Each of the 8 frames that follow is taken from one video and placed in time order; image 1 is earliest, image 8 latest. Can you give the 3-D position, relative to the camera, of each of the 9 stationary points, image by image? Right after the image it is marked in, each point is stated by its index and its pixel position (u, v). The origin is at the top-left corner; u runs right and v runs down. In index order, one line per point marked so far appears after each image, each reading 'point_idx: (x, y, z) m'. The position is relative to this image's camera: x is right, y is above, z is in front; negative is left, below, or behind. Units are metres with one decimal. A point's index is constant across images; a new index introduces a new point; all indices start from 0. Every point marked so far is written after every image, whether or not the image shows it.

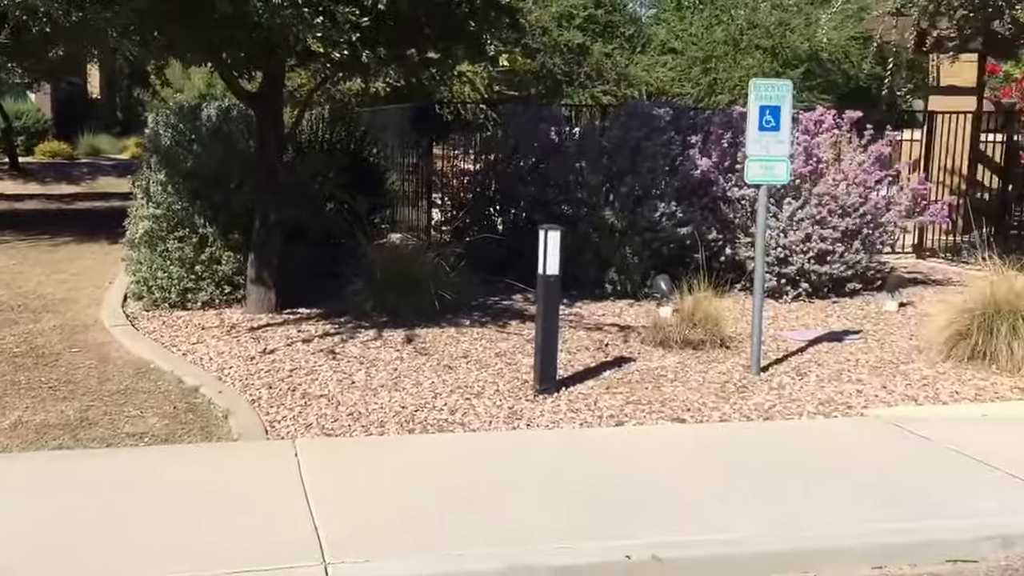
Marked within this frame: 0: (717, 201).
0: (+2.3, +1.0, +11.9) m
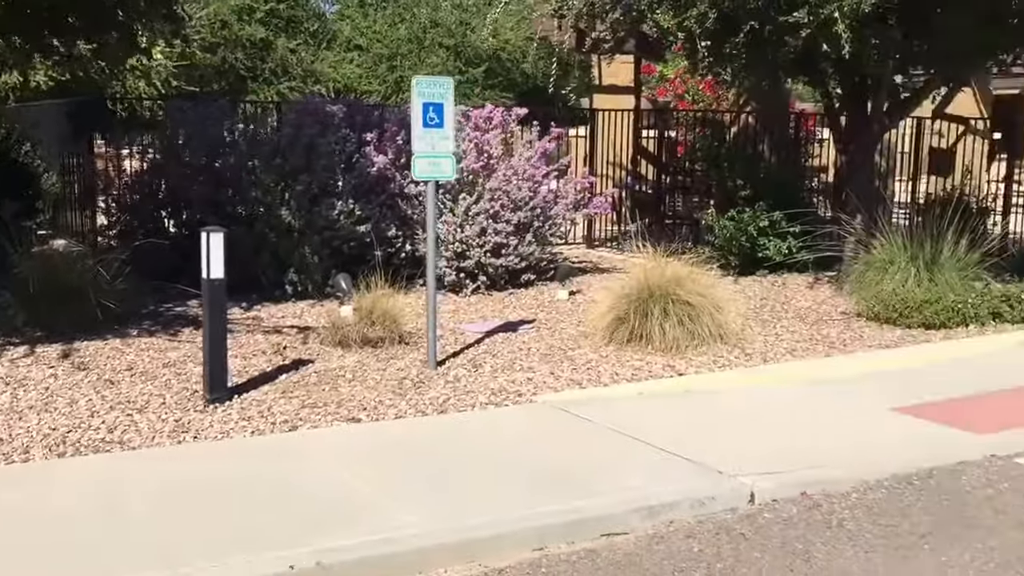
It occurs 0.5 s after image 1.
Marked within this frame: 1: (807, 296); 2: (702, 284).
0: (-1.3, +1.0, +11.9) m
1: (+3.3, -0.1, +11.9) m
2: (+1.8, 0.0, +10.1) m
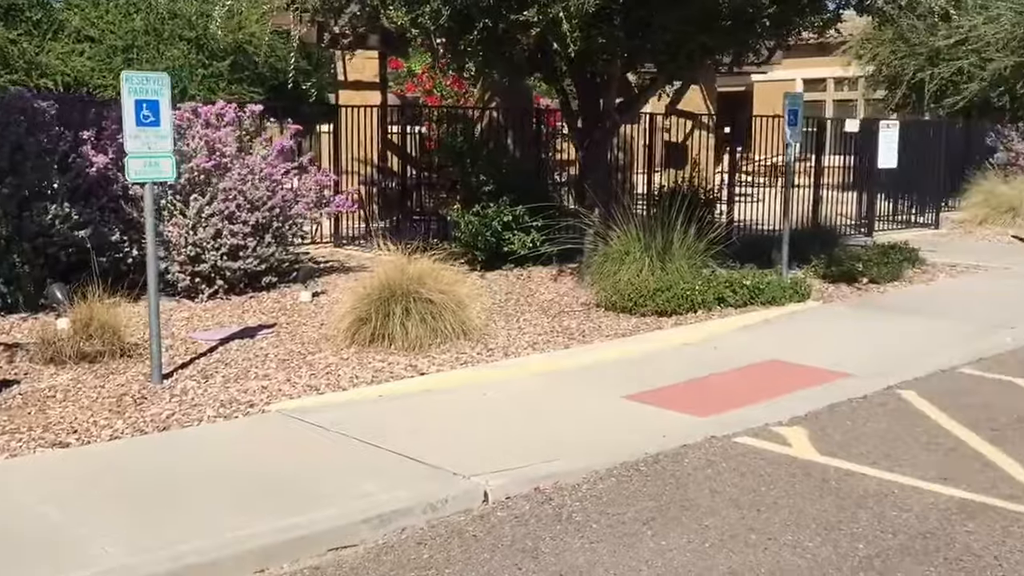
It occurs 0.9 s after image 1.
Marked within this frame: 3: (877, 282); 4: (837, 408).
0: (-4.1, +0.9, +11.1) m
1: (+0.4, 0.0, +12.1) m
2: (-0.7, +0.1, +10.1) m
3: (+4.4, +0.1, +12.6) m
4: (+2.6, -1.0, +8.4) m
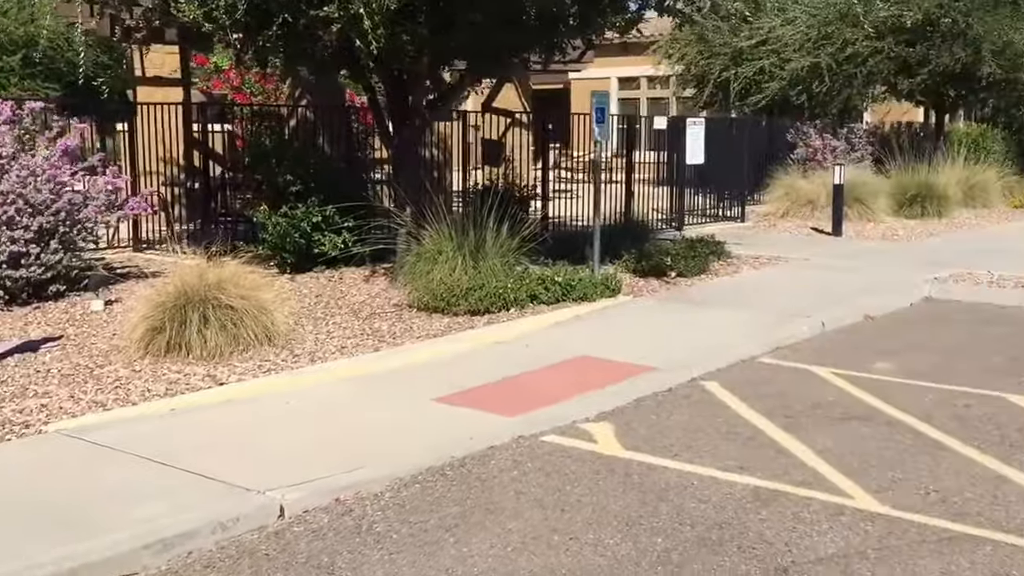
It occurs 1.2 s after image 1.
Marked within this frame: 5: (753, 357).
0: (-6.1, +0.8, +10.1) m
1: (-1.7, 0.0, +11.8) m
2: (-2.4, 0.0, +9.6) m
3: (+2.1, +0.2, +12.9) m
4: (+1.0, -0.9, +8.4) m
5: (+2.2, -0.6, +9.7) m
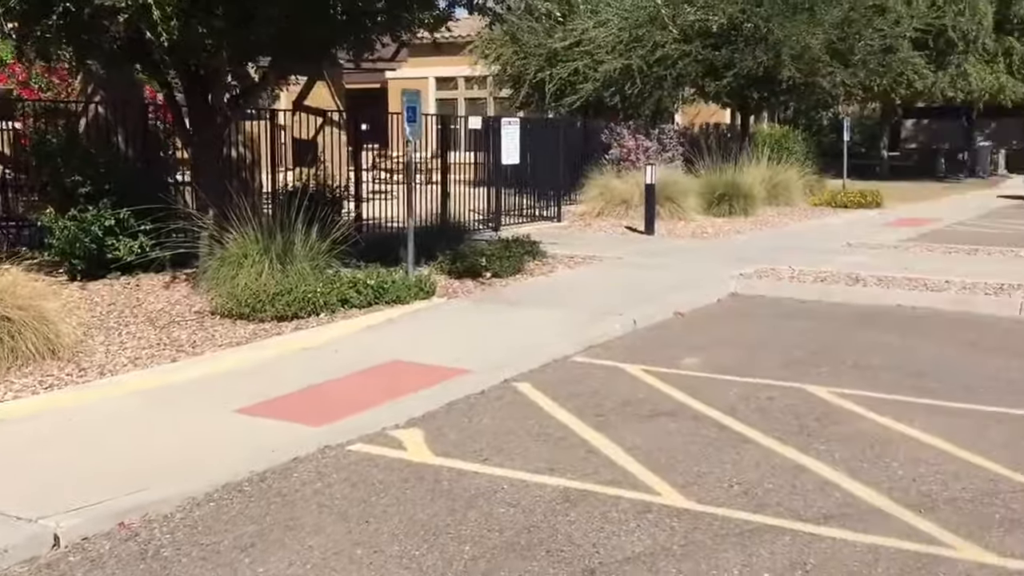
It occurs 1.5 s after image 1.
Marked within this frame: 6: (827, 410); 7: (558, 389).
0: (-7.8, +0.6, +8.8) m
1: (-3.7, -0.1, +11.1) m
2: (-4.1, -0.1, +8.8) m
3: (-0.1, +0.1, +12.8) m
4: (-0.4, -0.9, +8.2) m
5: (+0.5, -0.6, +9.6) m
6: (+2.3, -0.9, +7.6) m
7: (+0.4, -0.8, +8.6) m
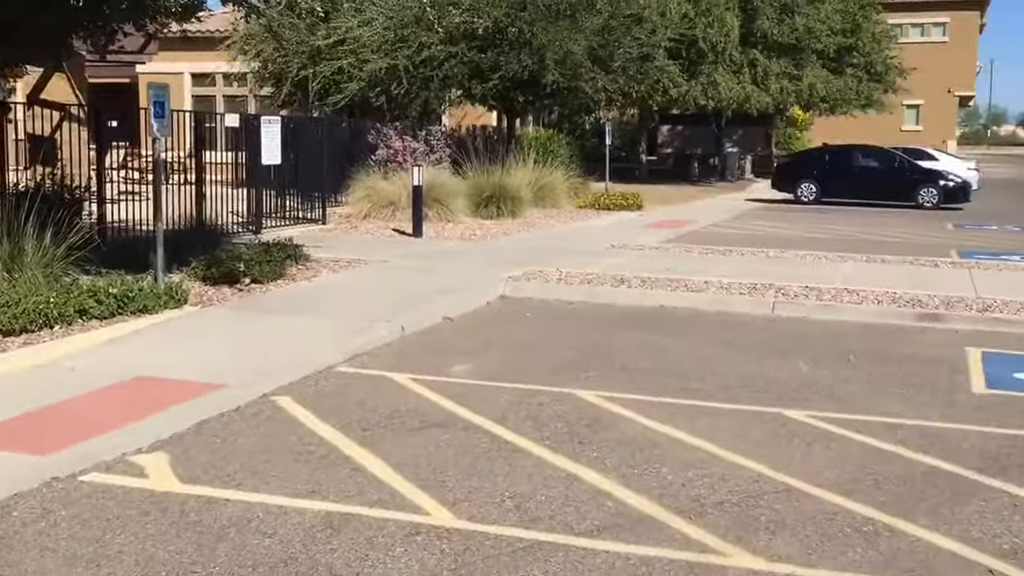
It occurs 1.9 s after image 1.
0: (-9.5, +0.5, +6.5) m
1: (-6.0, -0.2, +9.6) m
2: (-5.9, -0.2, +7.3) m
3: (-2.9, +0.1, +12.0) m
4: (-2.2, -1.0, +7.5) m
5: (-1.6, -0.7, +9.1) m
6: (+0.6, -0.9, +7.5) m
7: (-1.5, -0.9, +8.1) m
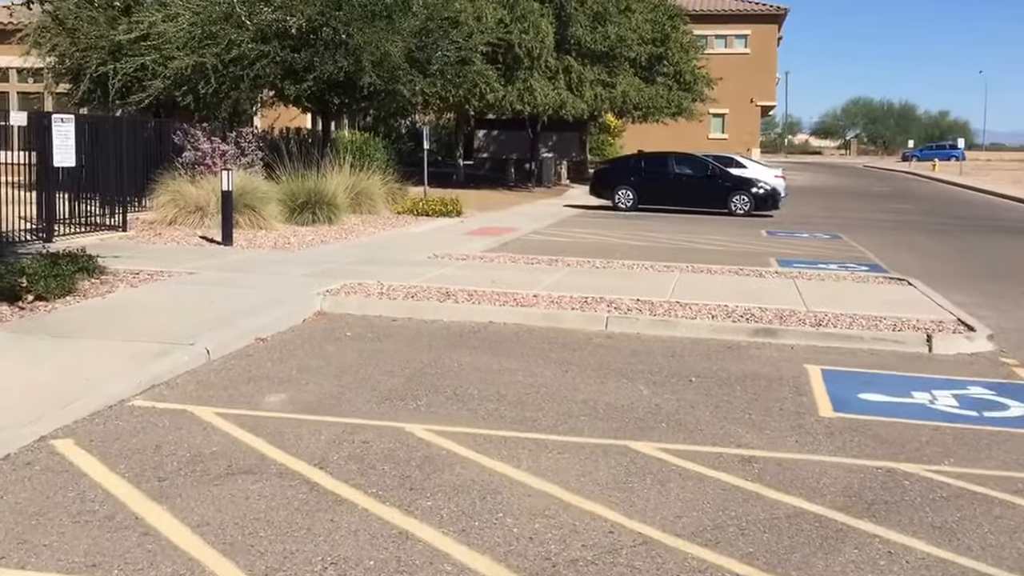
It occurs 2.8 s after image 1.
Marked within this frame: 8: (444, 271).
0: (-10.3, +0.3, +4.0) m
1: (-7.4, -0.4, +7.7) m
2: (-6.9, -0.4, +5.4) m
3: (-4.7, -0.1, +10.6) m
4: (-3.3, -1.2, +6.3) m
5: (-2.9, -0.8, +7.9) m
6: (-0.5, -1.1, +6.8) m
7: (-2.7, -1.0, +6.9) m
8: (-0.9, +0.2, +14.2) m
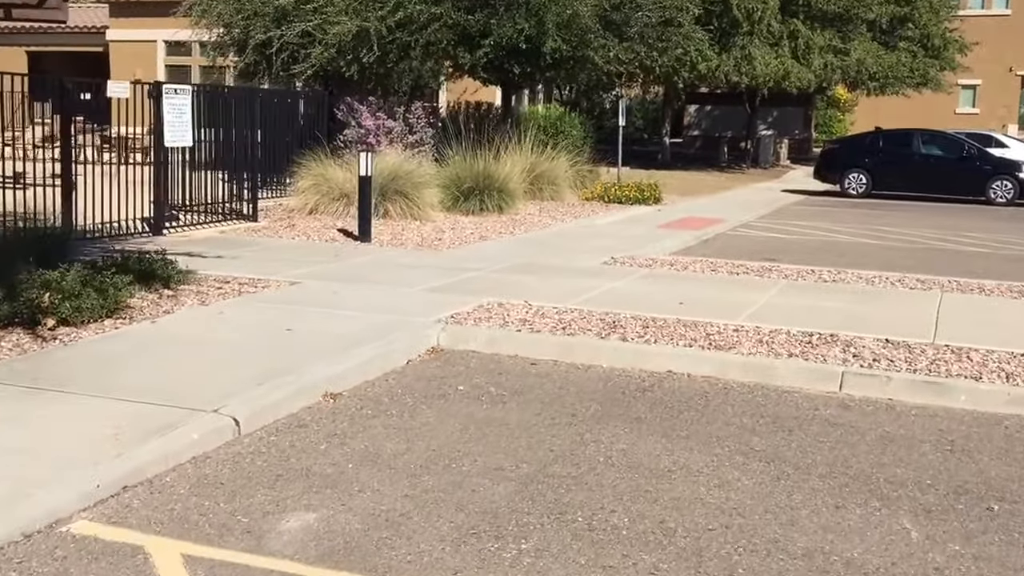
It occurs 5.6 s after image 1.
0: (-10.1, +0.2, +2.8) m
1: (-6.5, -0.5, +5.9) m
2: (-6.5, -0.6, +3.6) m
3: (-3.3, -0.3, +8.2) m
4: (-2.8, -1.4, +3.7) m
5: (-2.1, -1.1, +5.2) m
6: (0.0, -1.4, +3.6) m
7: (-2.1, -1.3, +4.2) m
8: (+1.1, 0.0, +11.0) m
